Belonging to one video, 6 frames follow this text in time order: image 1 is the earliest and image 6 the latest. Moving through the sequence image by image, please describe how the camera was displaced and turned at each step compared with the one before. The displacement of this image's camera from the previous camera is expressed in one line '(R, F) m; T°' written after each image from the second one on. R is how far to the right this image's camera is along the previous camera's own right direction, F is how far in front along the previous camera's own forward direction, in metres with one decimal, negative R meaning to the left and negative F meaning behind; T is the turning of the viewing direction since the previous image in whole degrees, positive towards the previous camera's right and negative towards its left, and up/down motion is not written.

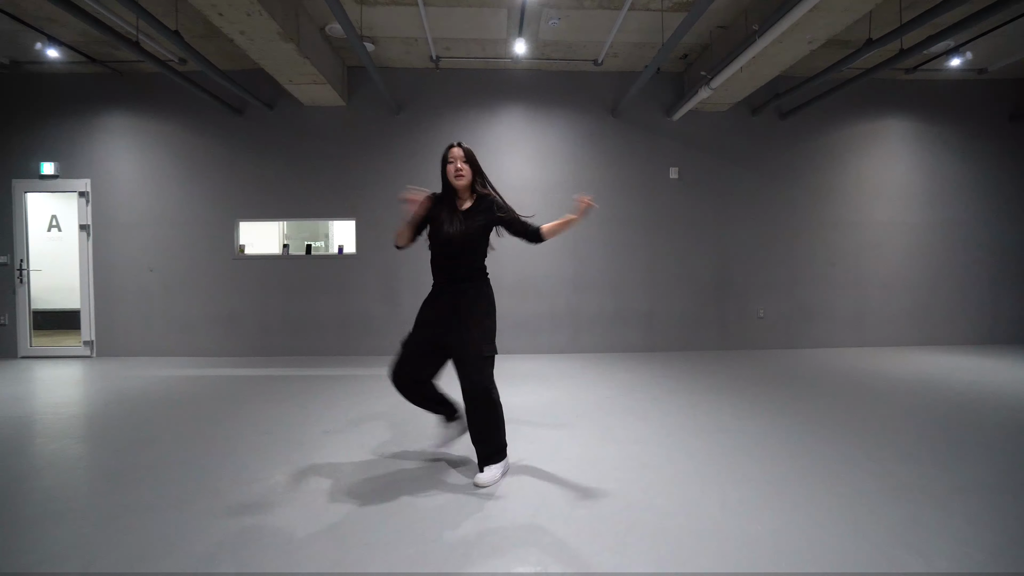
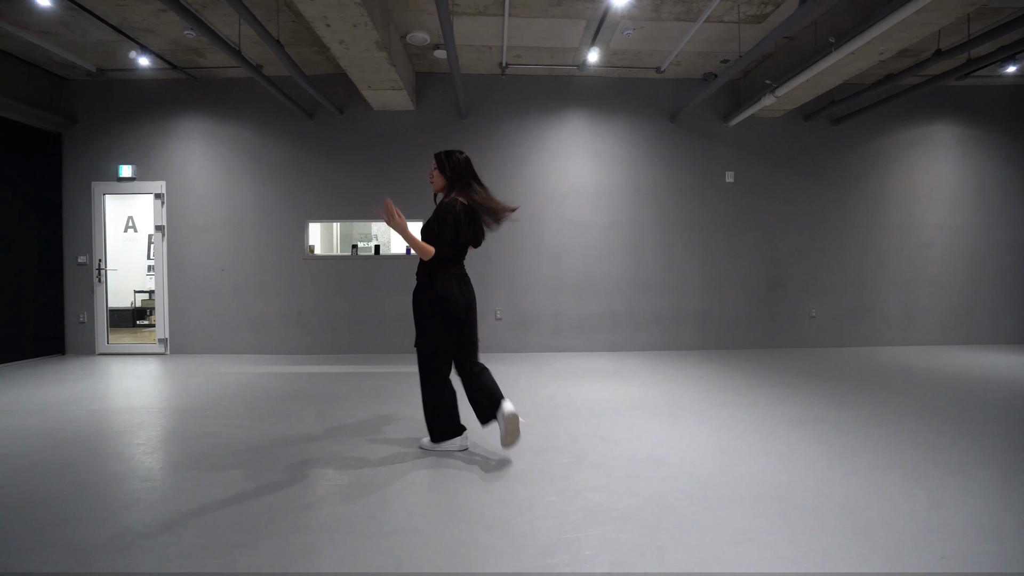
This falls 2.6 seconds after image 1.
(-0.7, -0.2) m; 0°
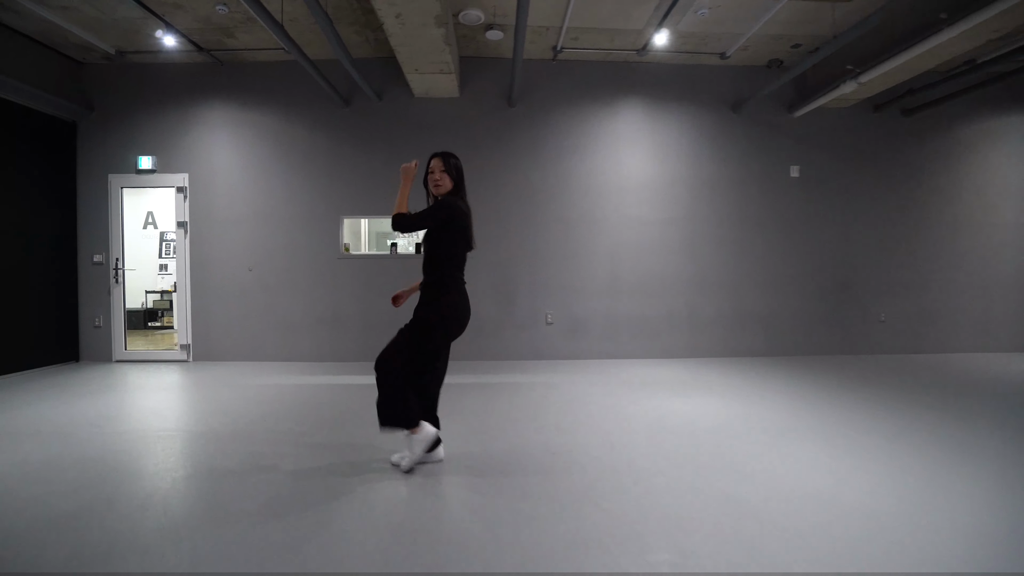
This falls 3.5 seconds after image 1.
(-0.6, +0.4) m; 0°
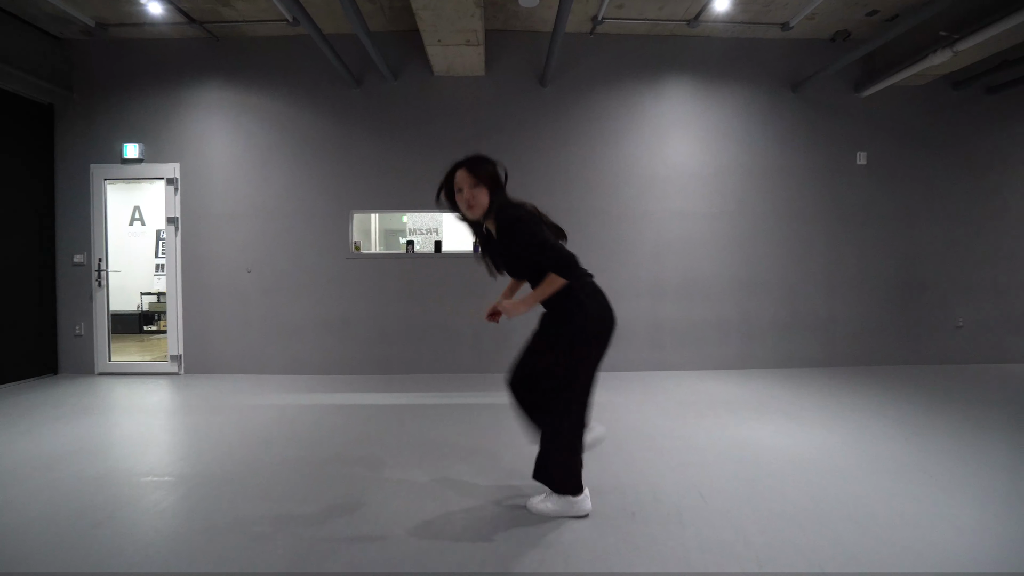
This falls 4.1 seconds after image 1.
(-0.3, +0.5) m; 0°
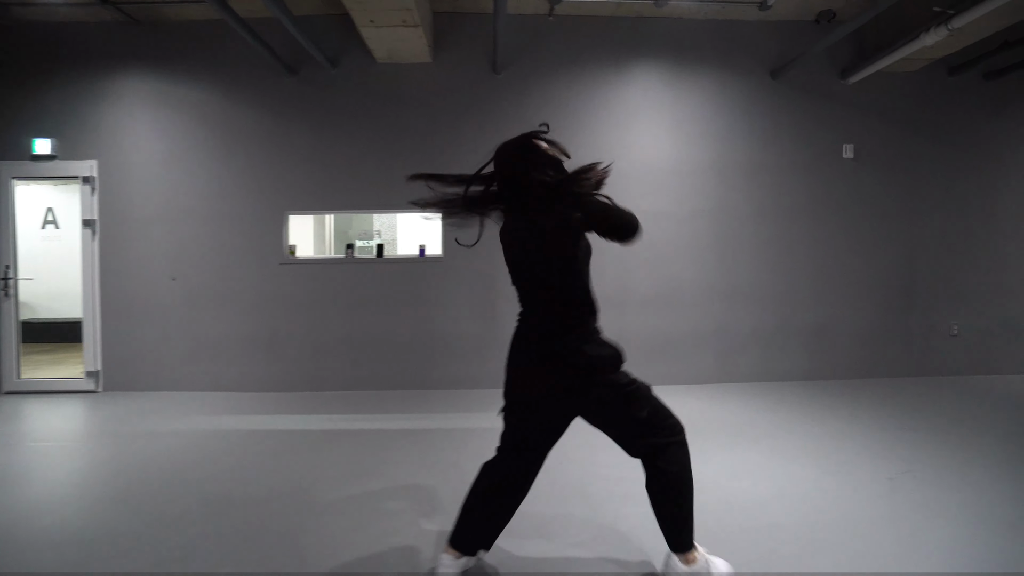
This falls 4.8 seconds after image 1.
(+0.4, +0.4) m; 0°
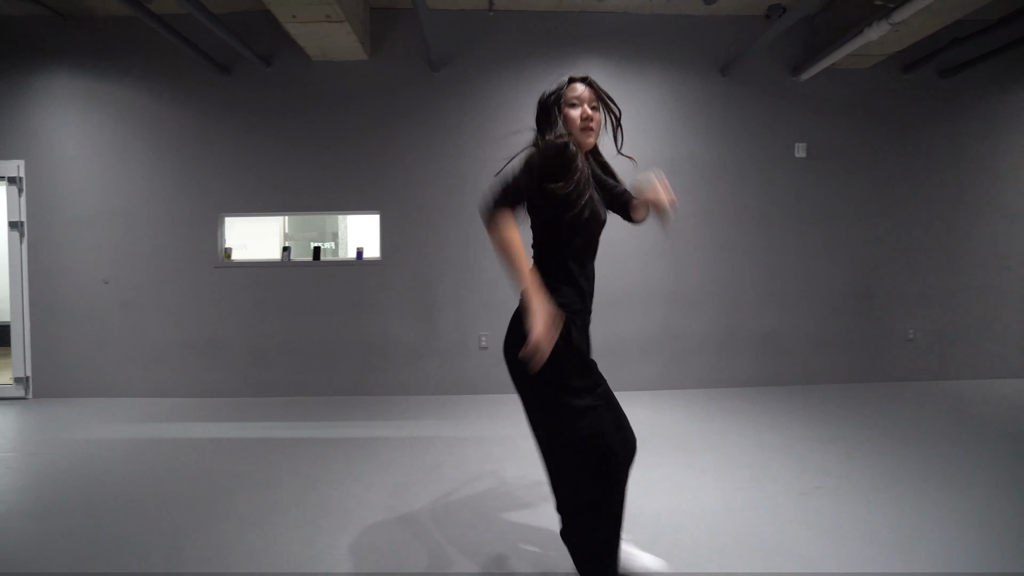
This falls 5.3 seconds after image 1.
(+0.5, +0.1) m; 0°
